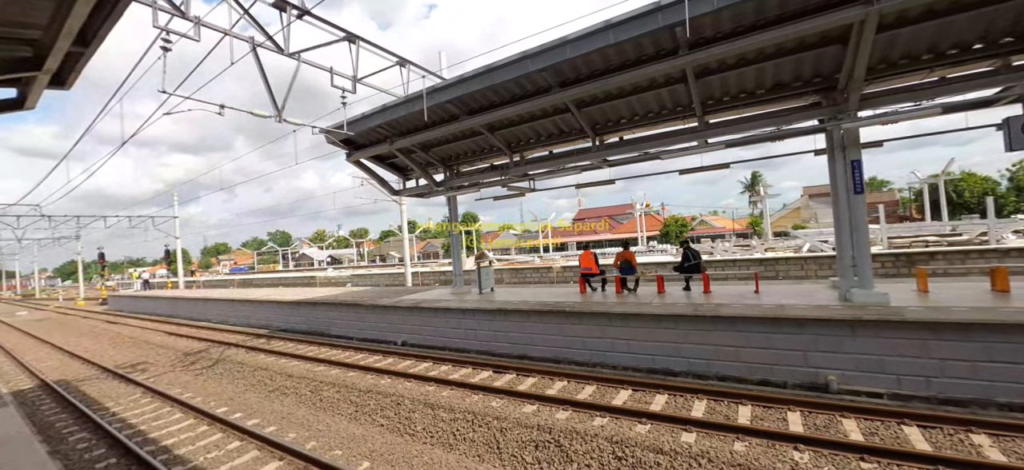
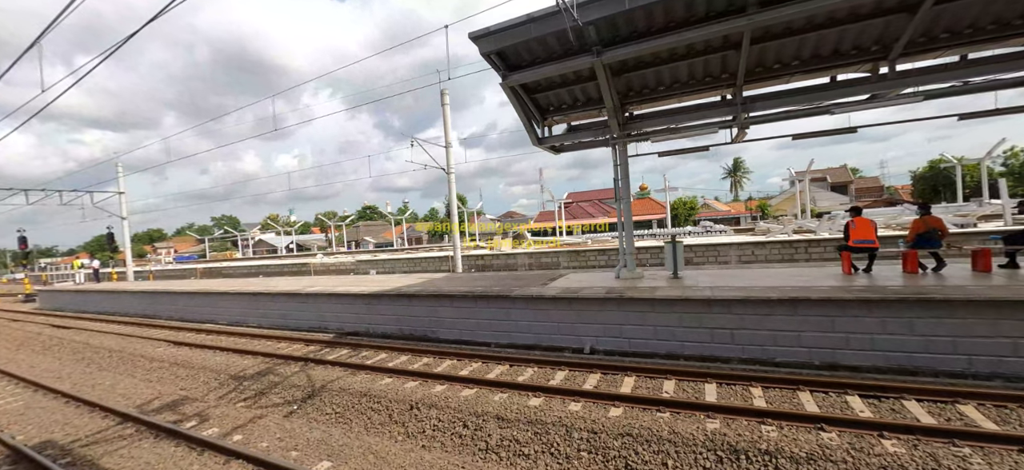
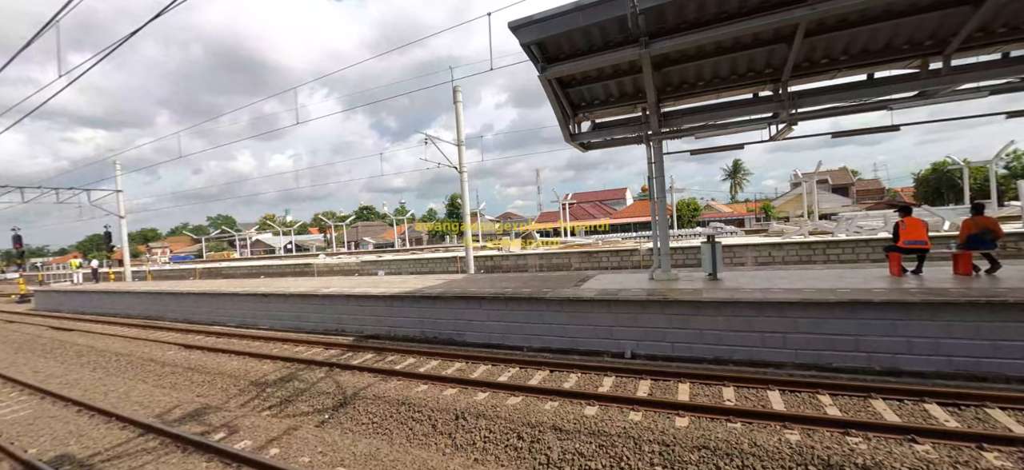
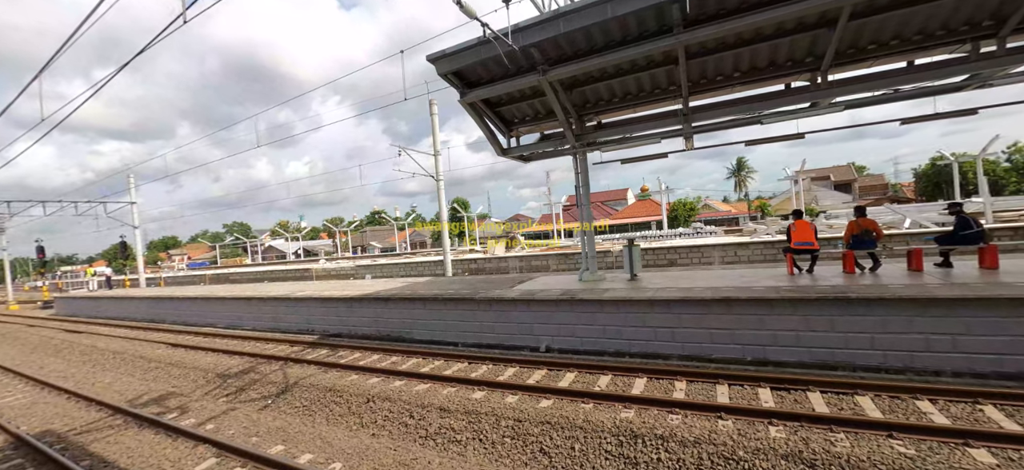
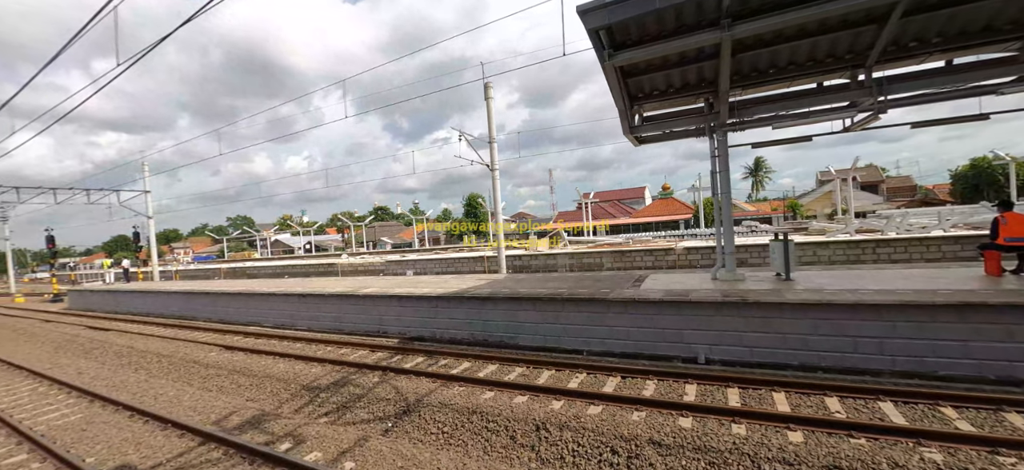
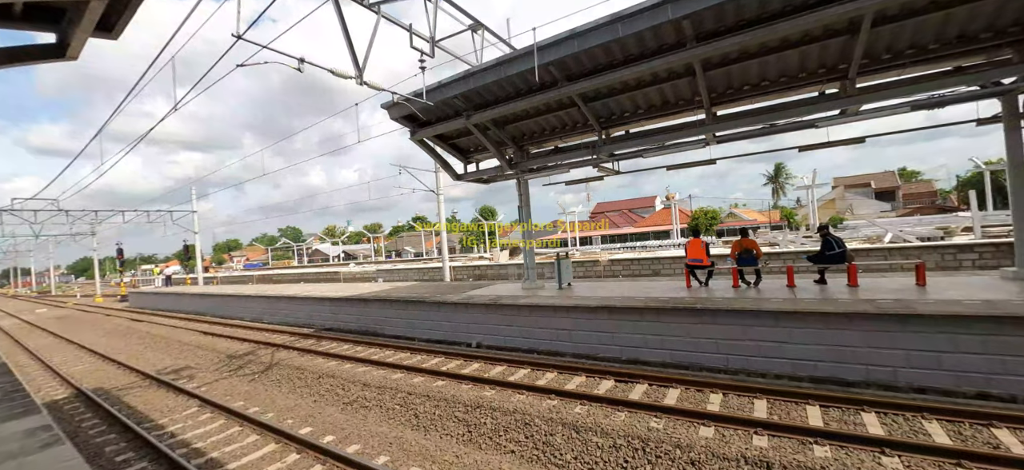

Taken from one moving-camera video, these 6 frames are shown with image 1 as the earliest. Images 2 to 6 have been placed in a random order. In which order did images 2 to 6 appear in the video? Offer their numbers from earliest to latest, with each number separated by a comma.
6, 4, 2, 3, 5
